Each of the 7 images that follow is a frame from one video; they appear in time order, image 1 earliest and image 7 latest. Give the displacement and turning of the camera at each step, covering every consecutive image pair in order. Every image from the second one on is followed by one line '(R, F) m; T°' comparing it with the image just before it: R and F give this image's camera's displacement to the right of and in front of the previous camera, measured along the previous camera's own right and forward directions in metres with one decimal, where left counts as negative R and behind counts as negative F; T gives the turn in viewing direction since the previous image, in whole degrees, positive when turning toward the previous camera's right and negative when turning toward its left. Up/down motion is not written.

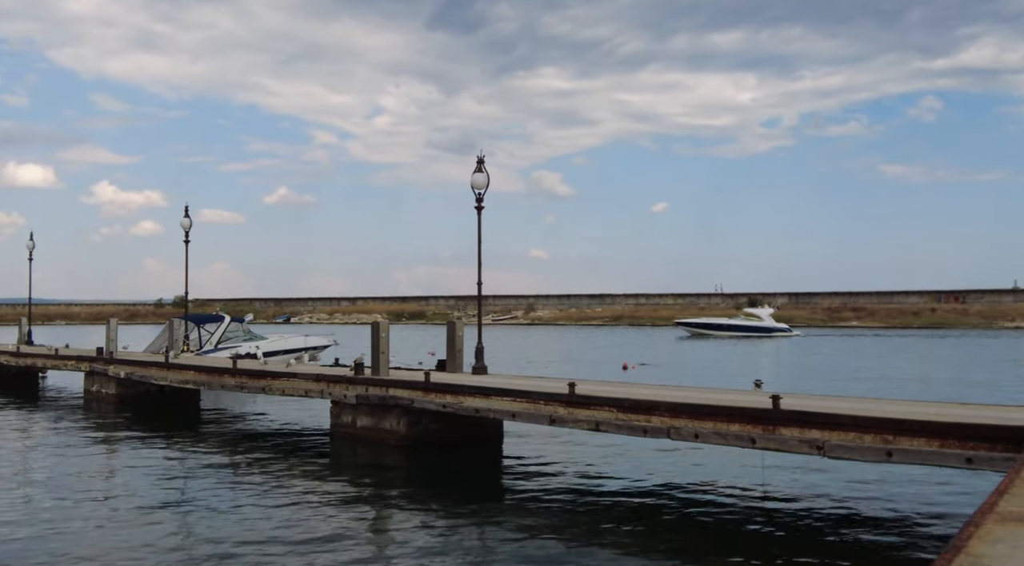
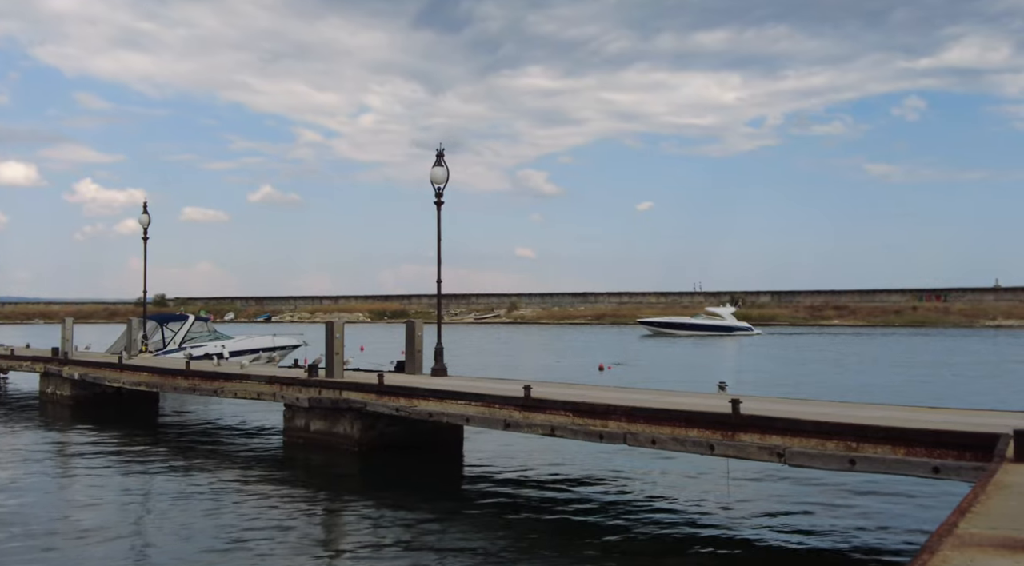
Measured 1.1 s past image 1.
(+0.5, +0.7) m; +1°
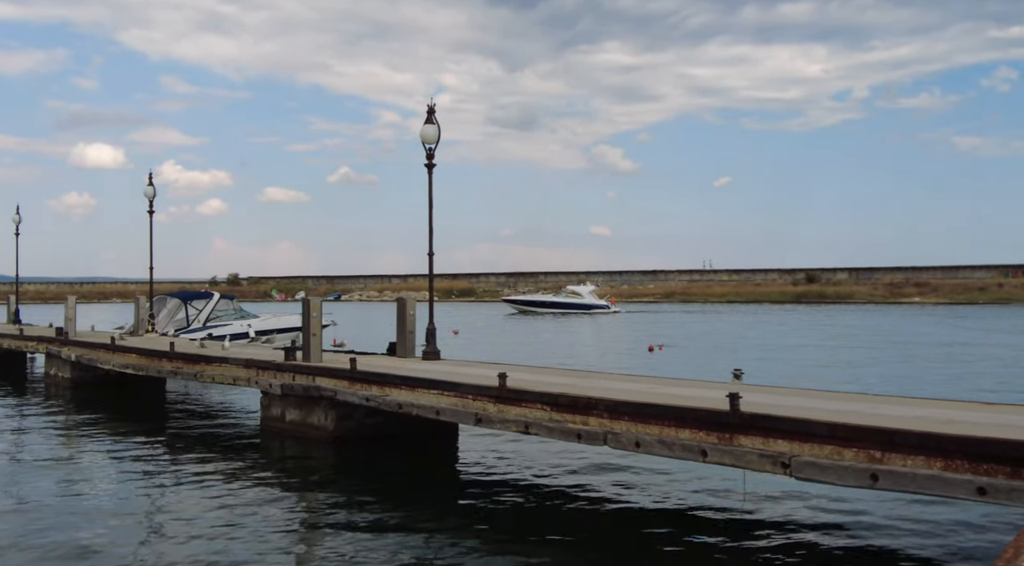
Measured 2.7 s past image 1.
(+1.4, +2.4) m; -4°
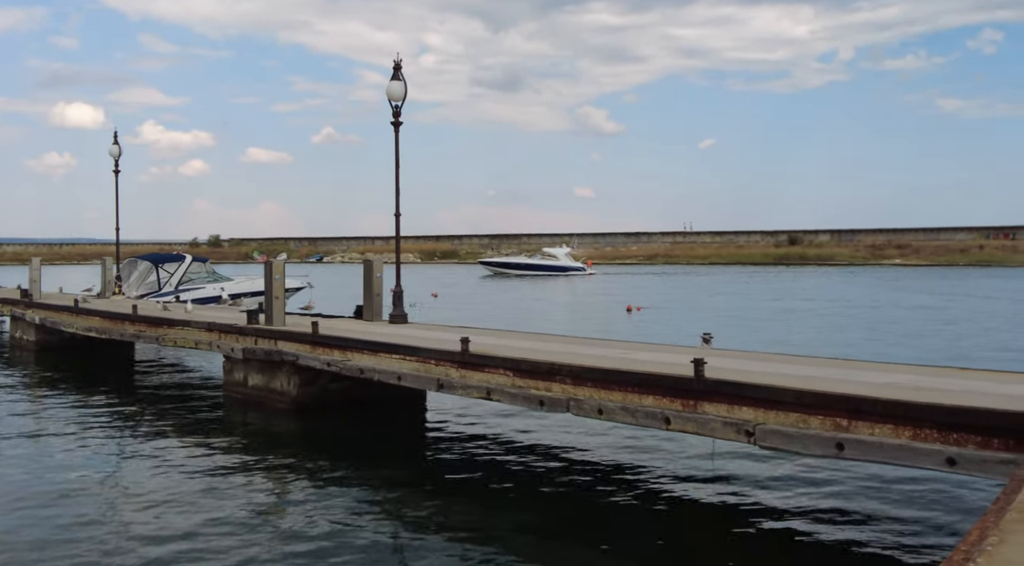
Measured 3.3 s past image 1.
(+0.3, +0.4) m; +1°
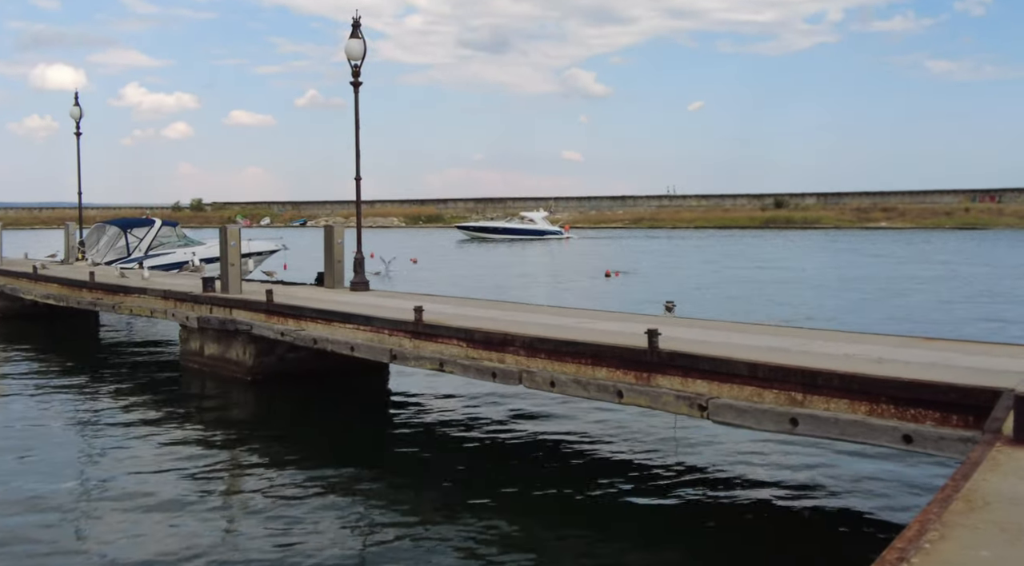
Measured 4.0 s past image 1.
(+0.4, +0.5) m; +1°
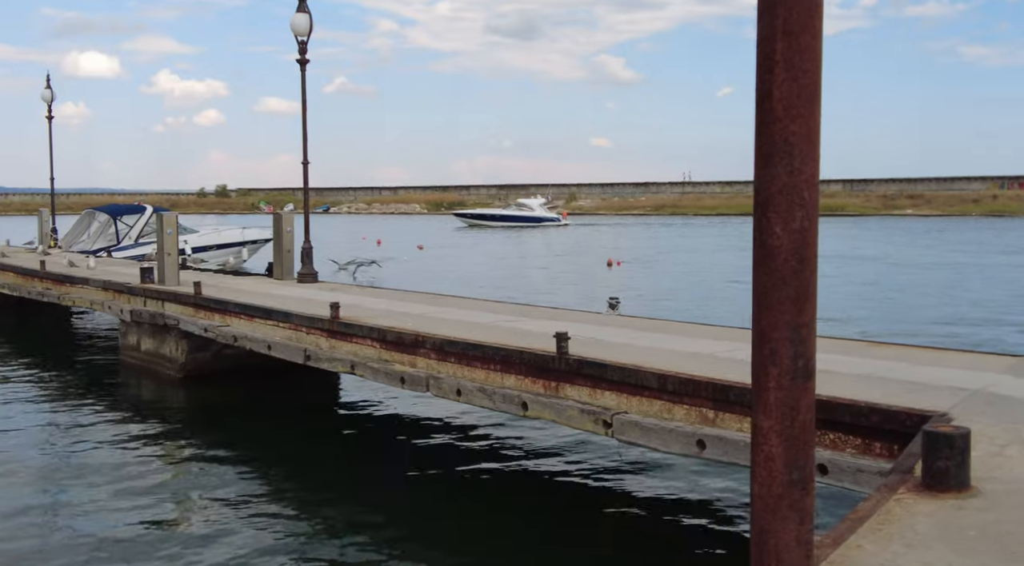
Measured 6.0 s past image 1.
(+1.2, +1.1) m; -2°
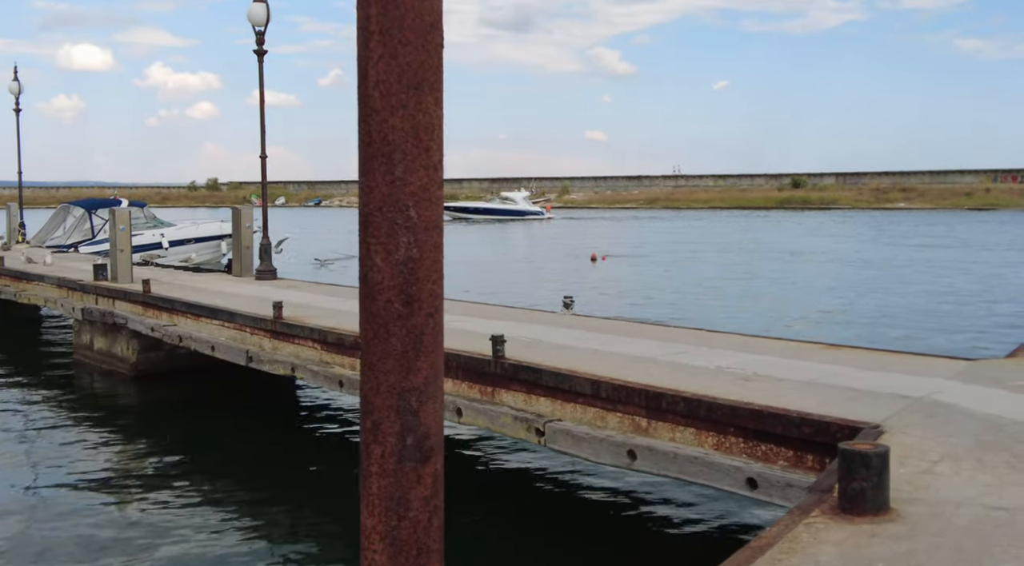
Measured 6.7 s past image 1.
(+0.5, +0.4) m; 0°
